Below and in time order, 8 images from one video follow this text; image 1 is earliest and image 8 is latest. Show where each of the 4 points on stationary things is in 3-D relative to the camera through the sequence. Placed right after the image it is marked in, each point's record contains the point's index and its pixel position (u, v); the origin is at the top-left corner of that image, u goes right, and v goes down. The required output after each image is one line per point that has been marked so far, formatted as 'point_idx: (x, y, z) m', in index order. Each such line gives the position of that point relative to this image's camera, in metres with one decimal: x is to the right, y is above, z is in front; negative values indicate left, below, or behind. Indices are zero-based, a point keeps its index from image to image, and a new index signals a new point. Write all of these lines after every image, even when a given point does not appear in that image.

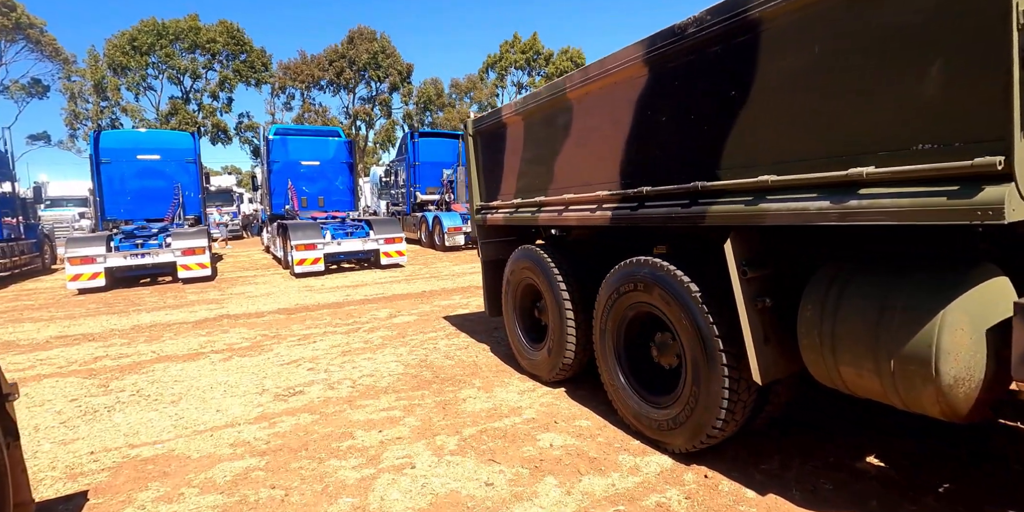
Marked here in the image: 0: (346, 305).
0: (-2.7, -0.8, +8.6) m
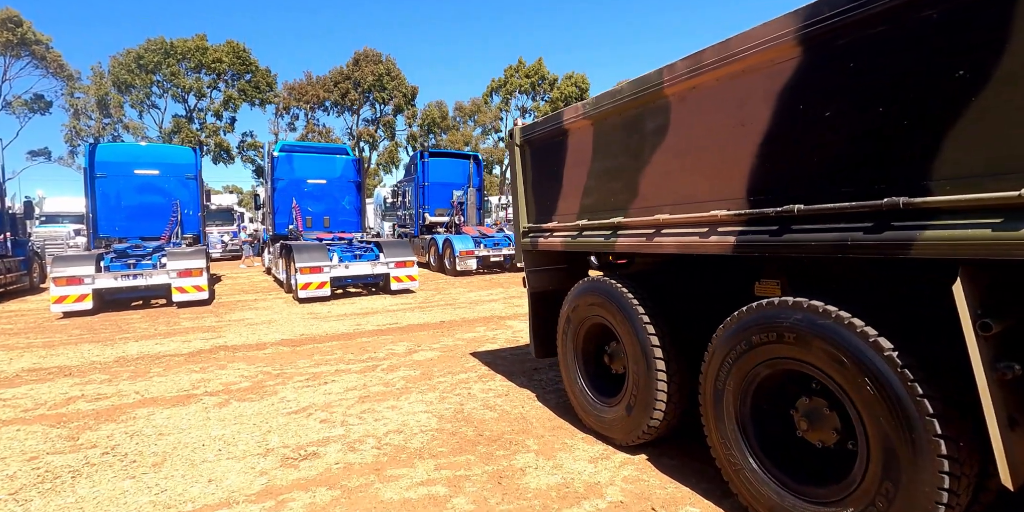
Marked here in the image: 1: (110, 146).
0: (-2.3, -1.1, +7.7) m
1: (-8.5, +2.3, +11.6) m
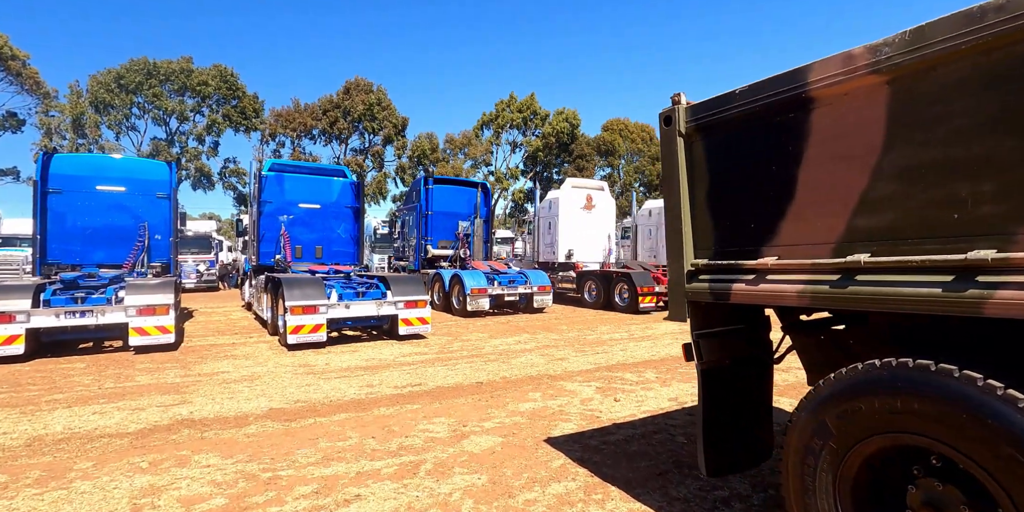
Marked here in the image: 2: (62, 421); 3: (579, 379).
0: (-1.5, -1.6, +5.7) m
1: (-7.8, +1.7, +9.5) m
2: (-4.2, -1.5, +5.0) m
3: (+0.9, -1.6, +7.2) m
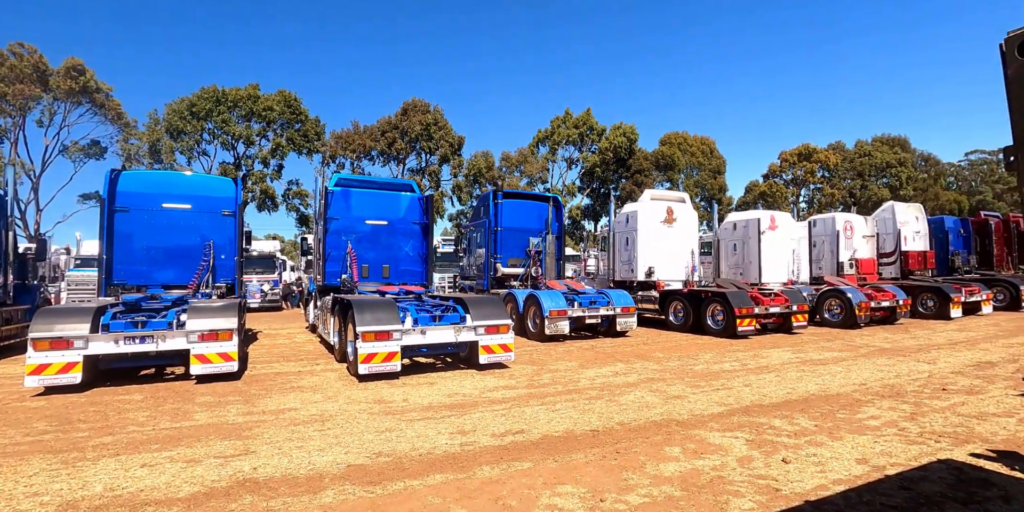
0: (-0.3, -1.7, +4.5) m
1: (-6.3, +1.4, +9.0) m
2: (-3.1, -1.7, +4.1) m
3: (+2.2, -1.8, +5.7) m
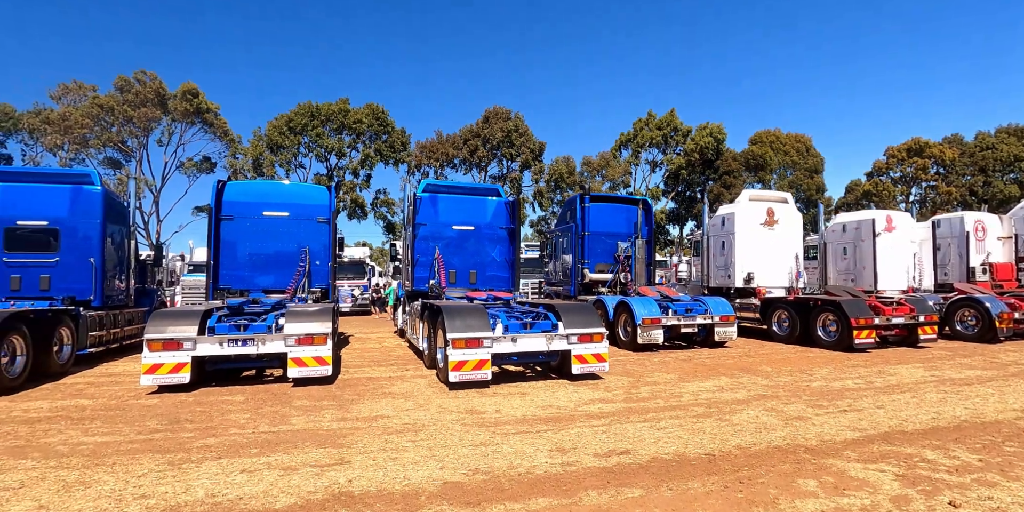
0: (+0.5, -1.7, +4.1) m
1: (-4.8, +1.3, +9.5) m
2: (-2.3, -1.7, +4.1) m
3: (+3.2, -1.8, +5.0) m
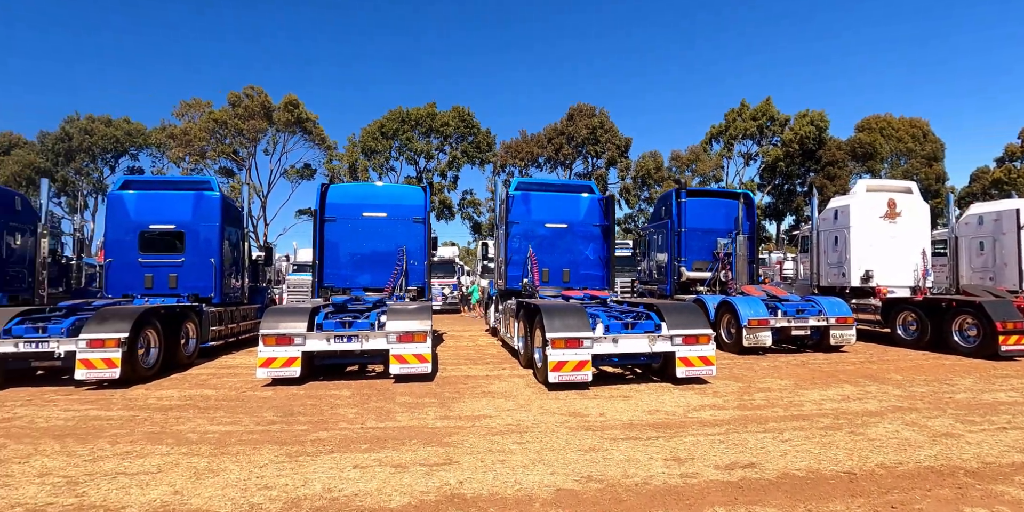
0: (+1.3, -1.7, +3.7) m
1: (-3.1, +1.3, +9.8) m
2: (-1.5, -1.7, +4.1) m
3: (+4.1, -1.8, +4.2) m
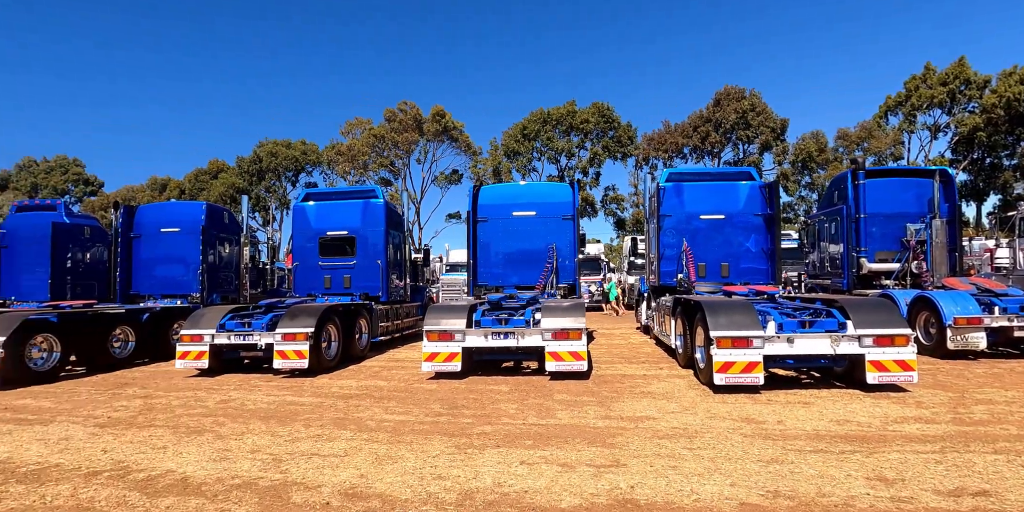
0: (+2.4, -1.6, +3.2) m
1: (-0.4, +1.3, +10.2) m
2: (-0.2, -1.7, +4.2) m
3: (+5.2, -1.6, +2.9) m
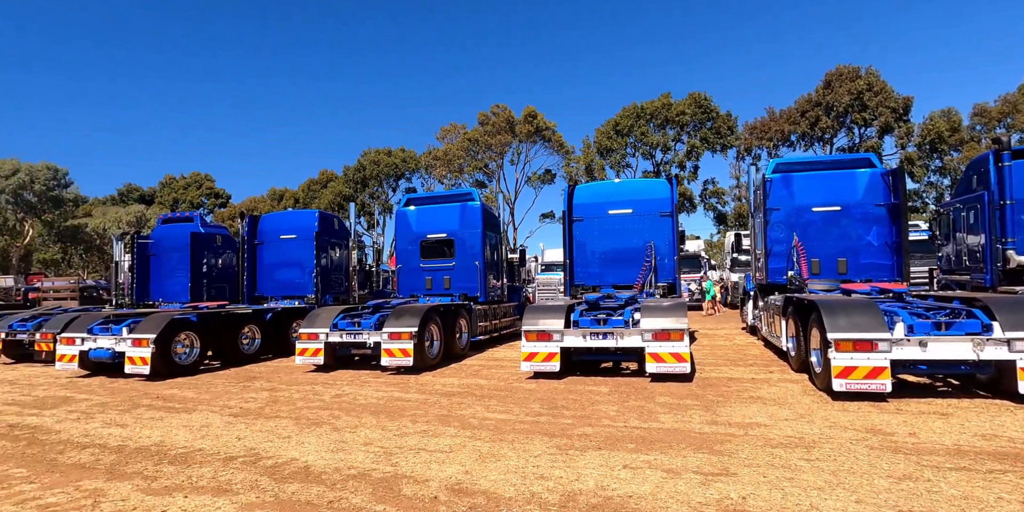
0: (+3.0, -1.6, +2.7) m
1: (+1.3, +1.3, +10.1) m
2: (+0.7, -1.7, +4.3) m
3: (+5.7, -1.5, +2.0) m
